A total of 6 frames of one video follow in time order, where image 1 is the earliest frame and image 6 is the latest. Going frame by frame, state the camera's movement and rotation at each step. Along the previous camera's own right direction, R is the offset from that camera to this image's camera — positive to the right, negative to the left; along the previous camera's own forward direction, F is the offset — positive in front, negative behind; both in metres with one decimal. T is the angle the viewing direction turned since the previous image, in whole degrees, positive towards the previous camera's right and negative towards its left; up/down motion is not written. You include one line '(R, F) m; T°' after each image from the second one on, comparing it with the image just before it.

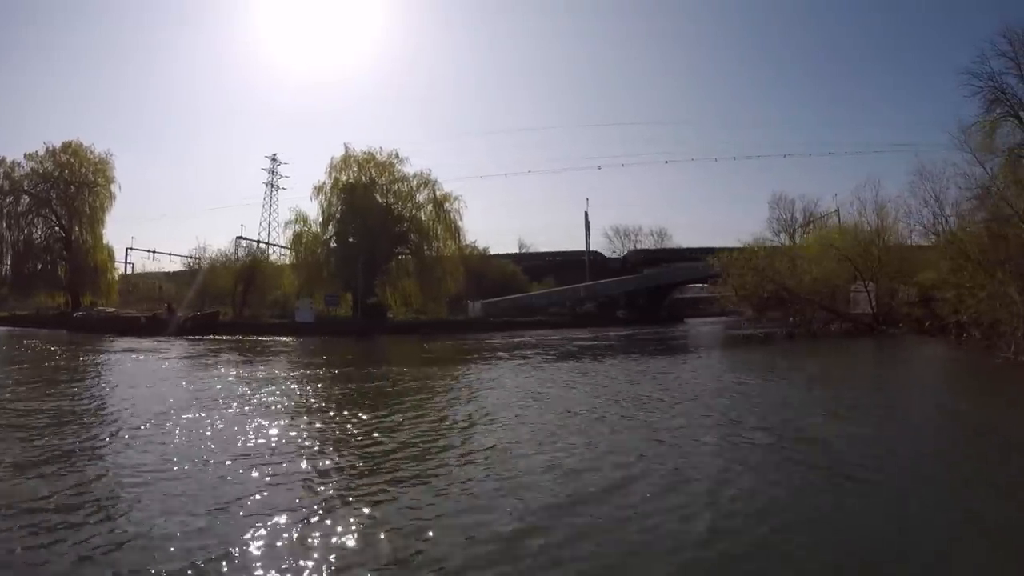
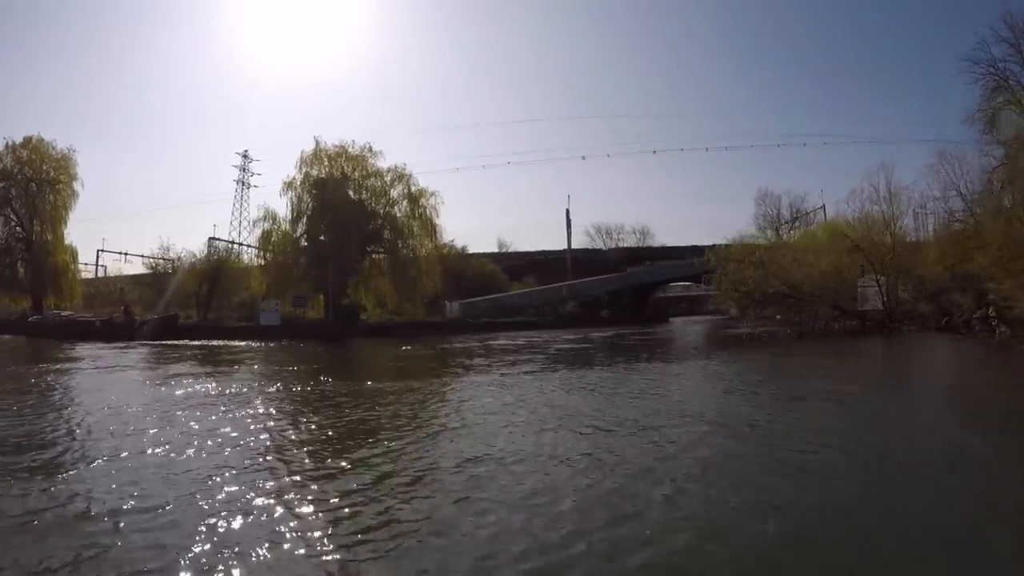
(0.0, +1.9) m; +1°
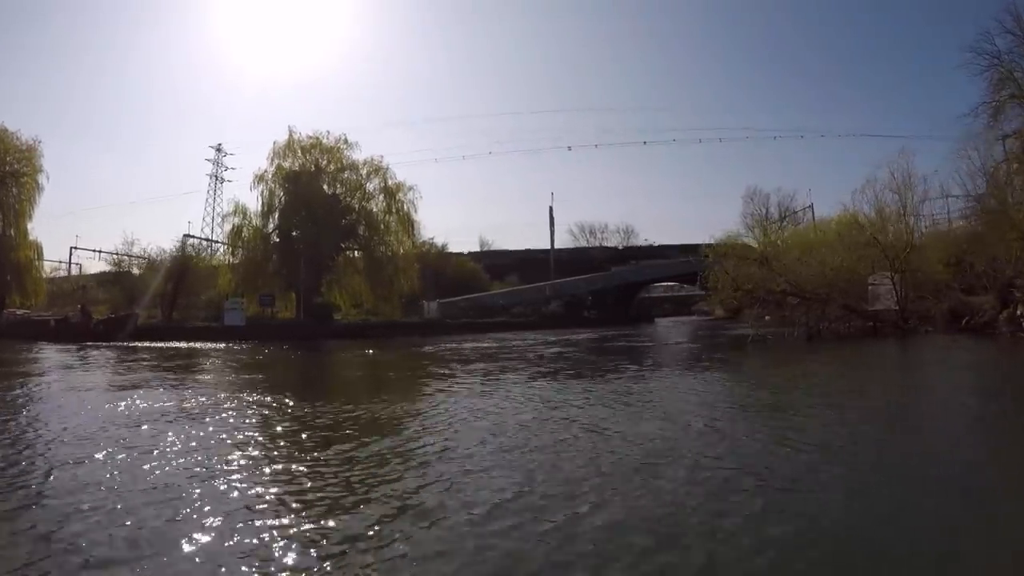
(0.0, +1.7) m; +1°
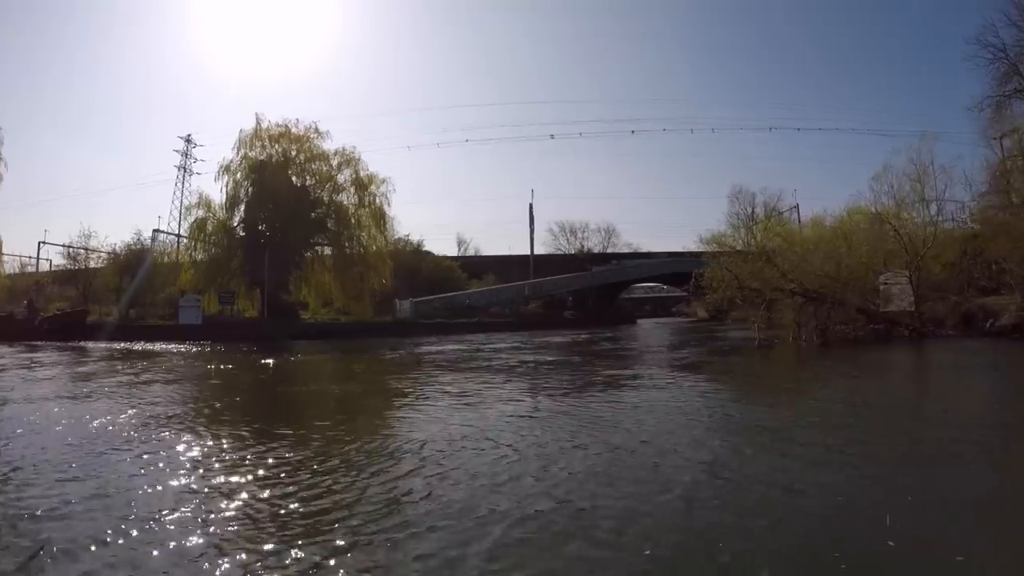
(0.0, +1.8) m; +2°
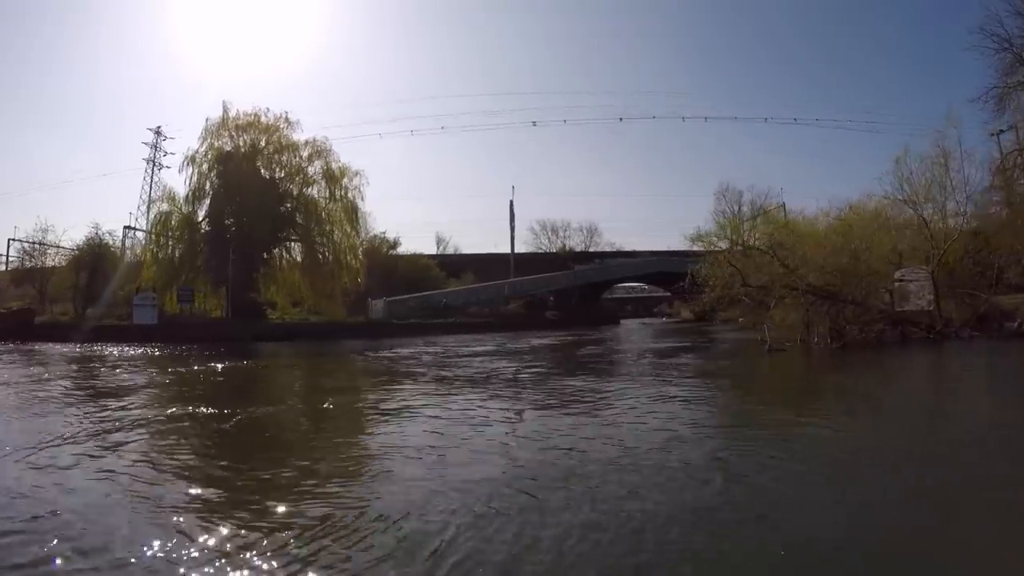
(0.0, +1.6) m; +1°
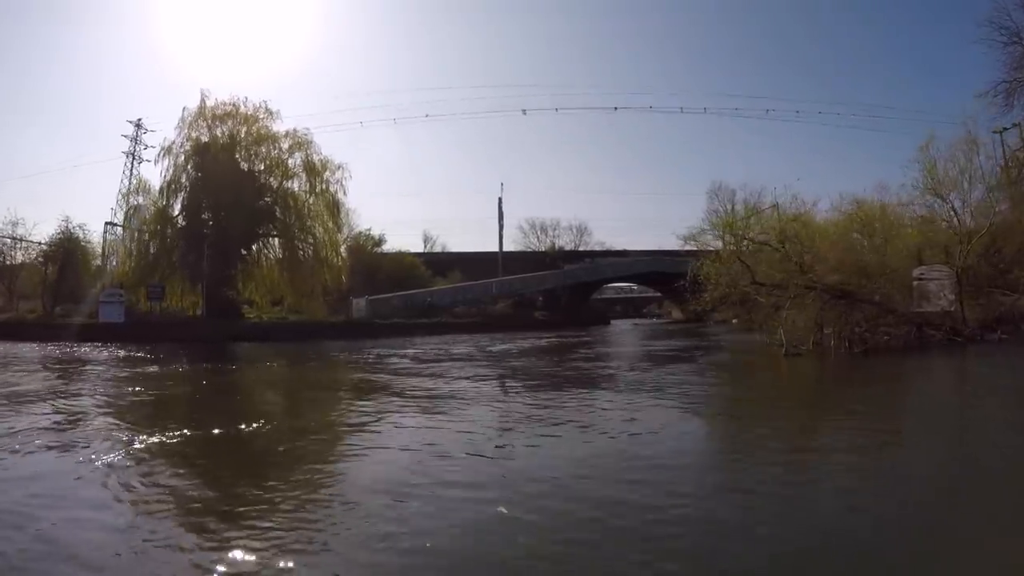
(0.0, +1.2) m; +1°
